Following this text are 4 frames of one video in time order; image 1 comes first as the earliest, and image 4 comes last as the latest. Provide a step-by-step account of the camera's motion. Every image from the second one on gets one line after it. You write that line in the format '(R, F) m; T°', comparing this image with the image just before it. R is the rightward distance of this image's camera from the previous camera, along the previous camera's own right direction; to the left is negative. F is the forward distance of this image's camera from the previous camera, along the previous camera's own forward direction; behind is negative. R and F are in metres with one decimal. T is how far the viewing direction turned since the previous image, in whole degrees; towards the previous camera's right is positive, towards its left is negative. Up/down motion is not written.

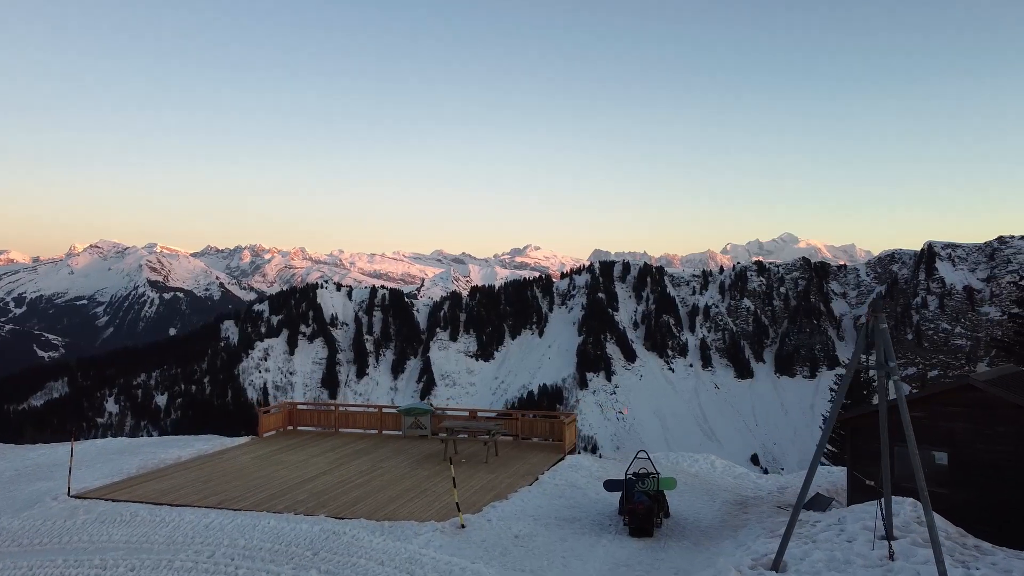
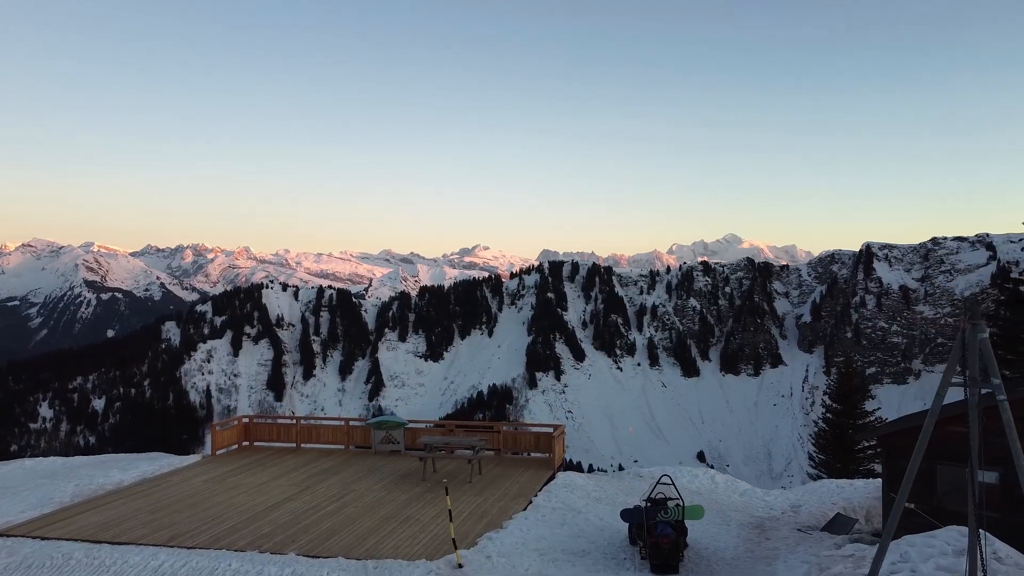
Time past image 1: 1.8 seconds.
(-0.6, +1.0) m; +4°
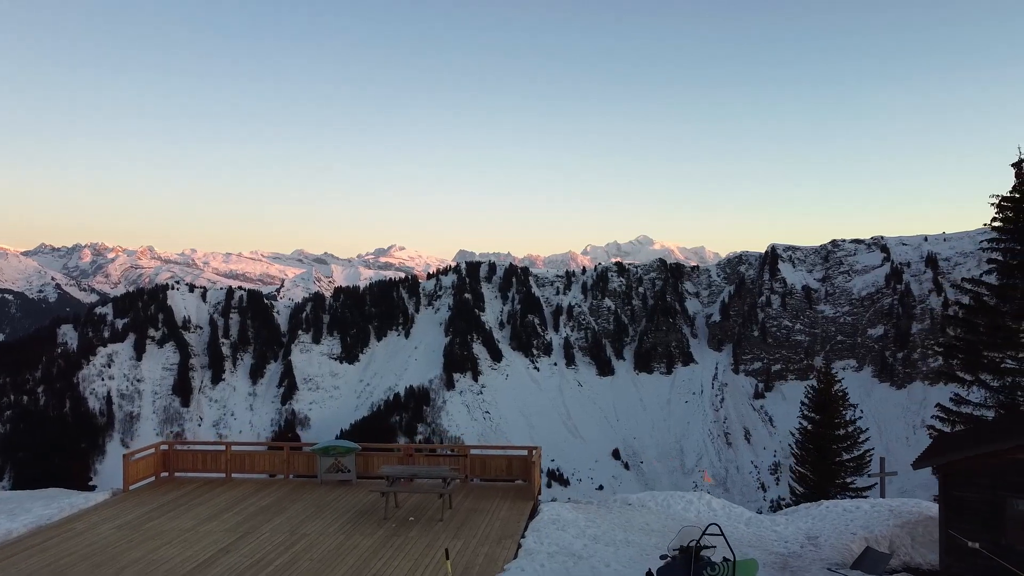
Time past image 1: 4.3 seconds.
(-0.9, +1.4) m; +7°
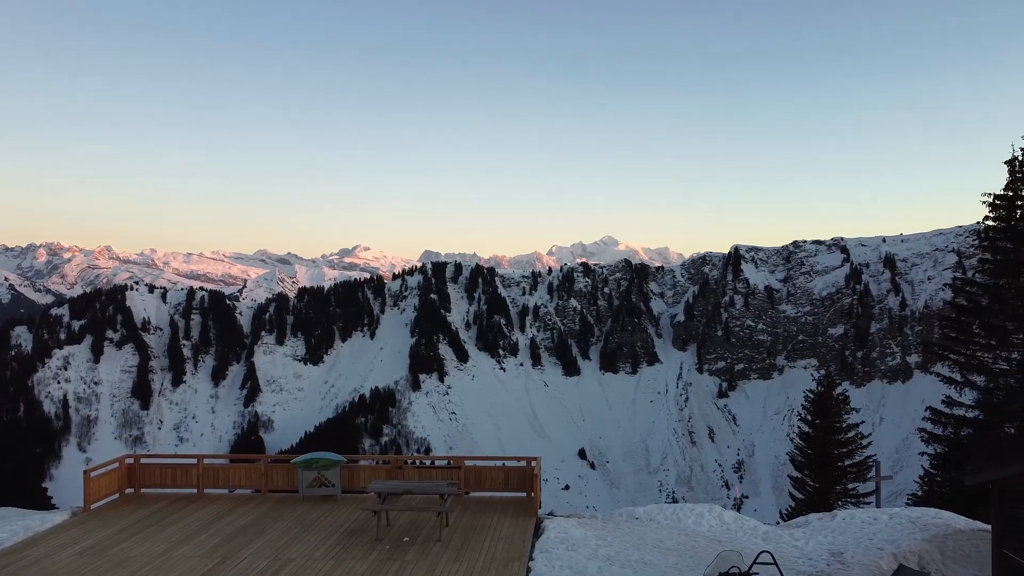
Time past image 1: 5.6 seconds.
(-0.5, +0.7) m; +3°
